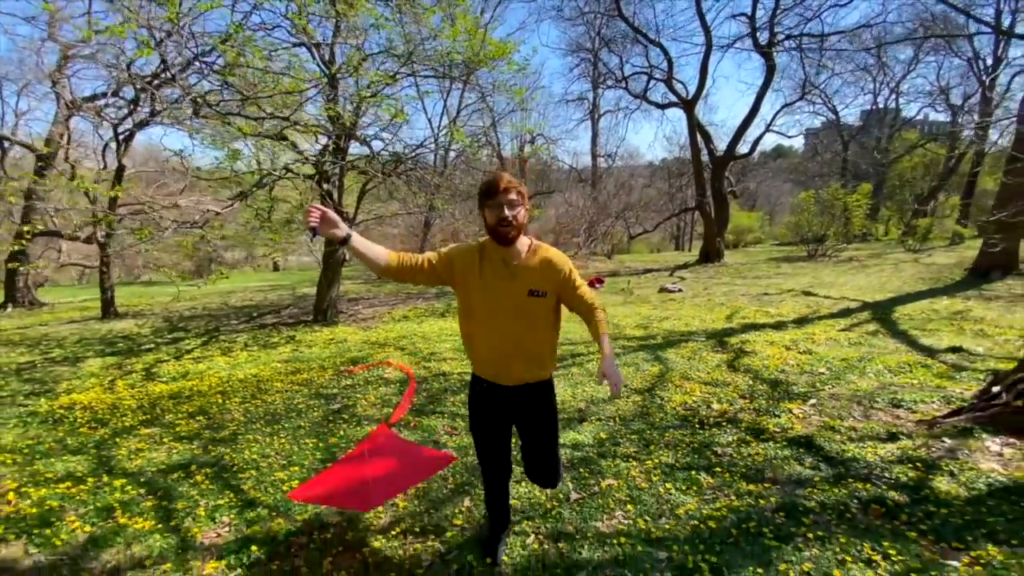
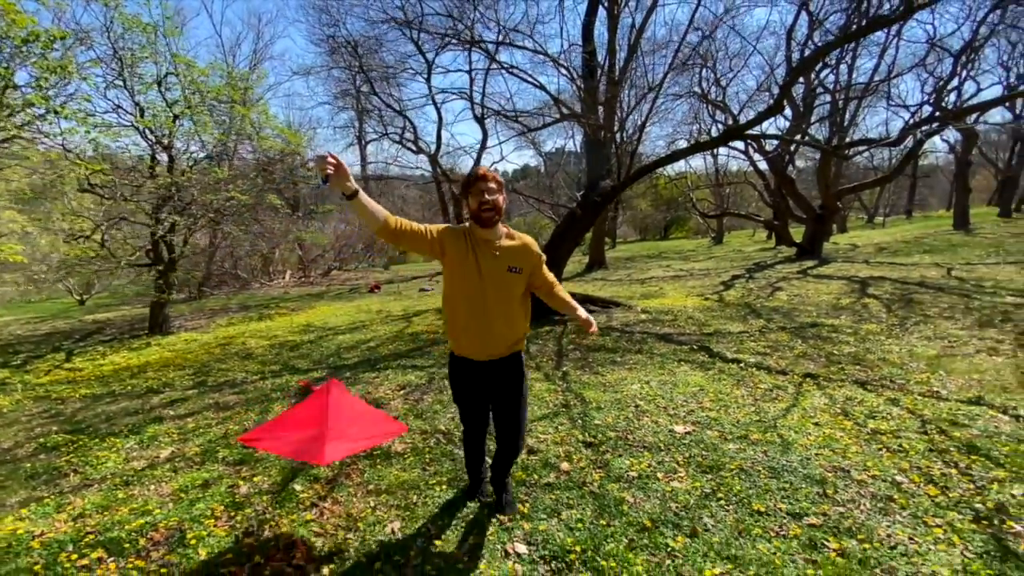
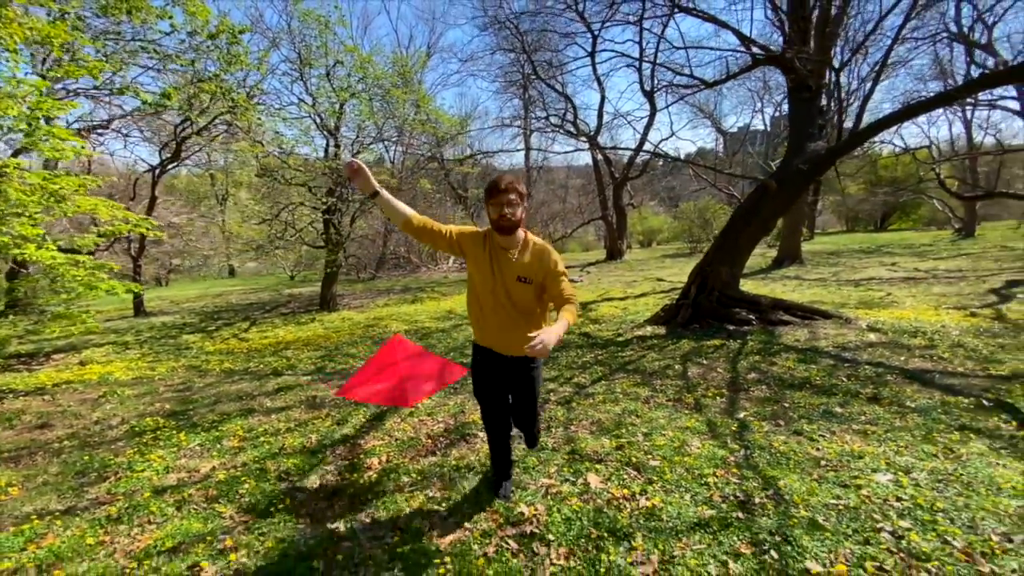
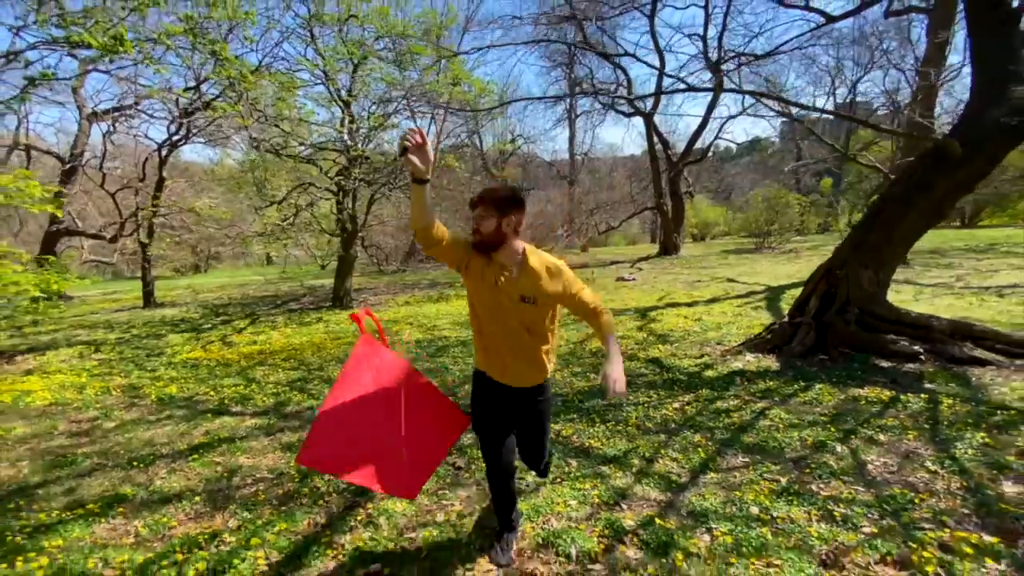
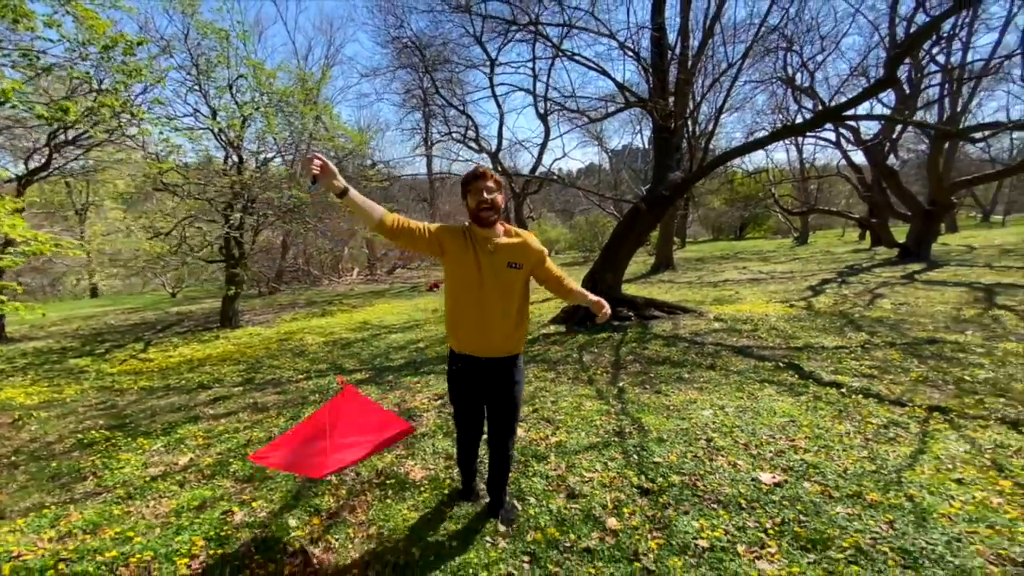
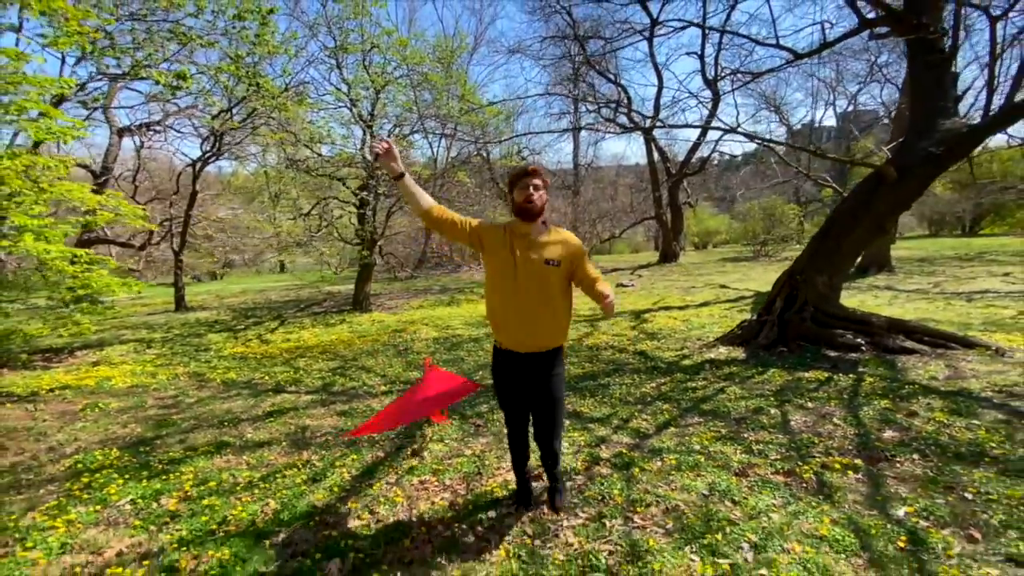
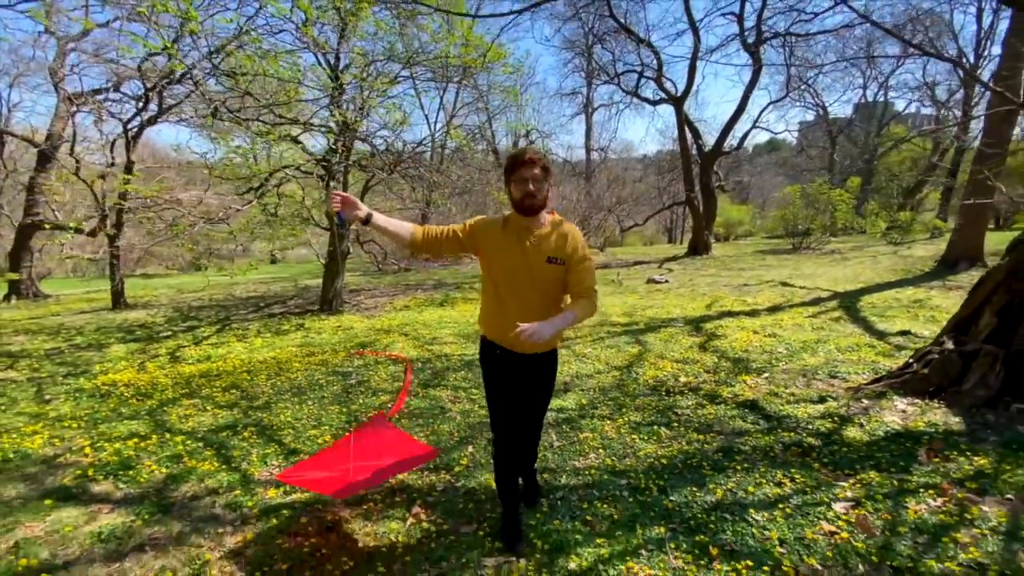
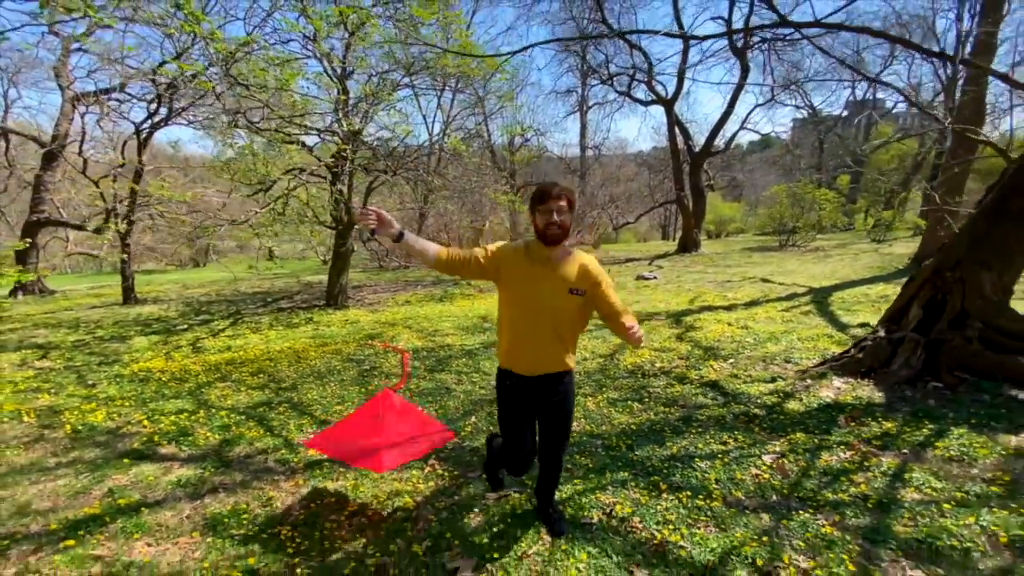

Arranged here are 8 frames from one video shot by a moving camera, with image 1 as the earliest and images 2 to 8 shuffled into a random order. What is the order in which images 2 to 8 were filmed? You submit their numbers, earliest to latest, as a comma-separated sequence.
7, 8, 4, 6, 3, 5, 2
